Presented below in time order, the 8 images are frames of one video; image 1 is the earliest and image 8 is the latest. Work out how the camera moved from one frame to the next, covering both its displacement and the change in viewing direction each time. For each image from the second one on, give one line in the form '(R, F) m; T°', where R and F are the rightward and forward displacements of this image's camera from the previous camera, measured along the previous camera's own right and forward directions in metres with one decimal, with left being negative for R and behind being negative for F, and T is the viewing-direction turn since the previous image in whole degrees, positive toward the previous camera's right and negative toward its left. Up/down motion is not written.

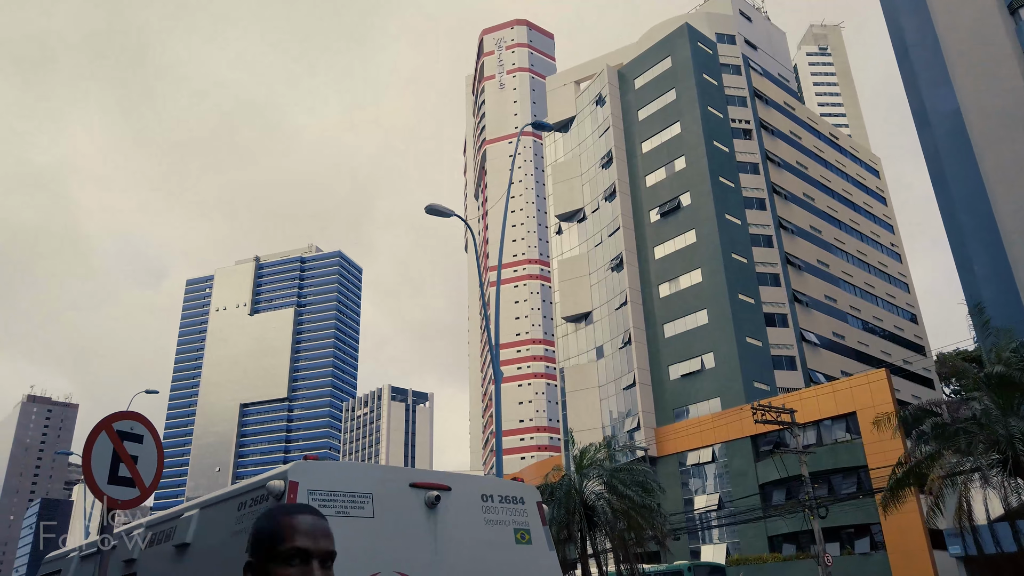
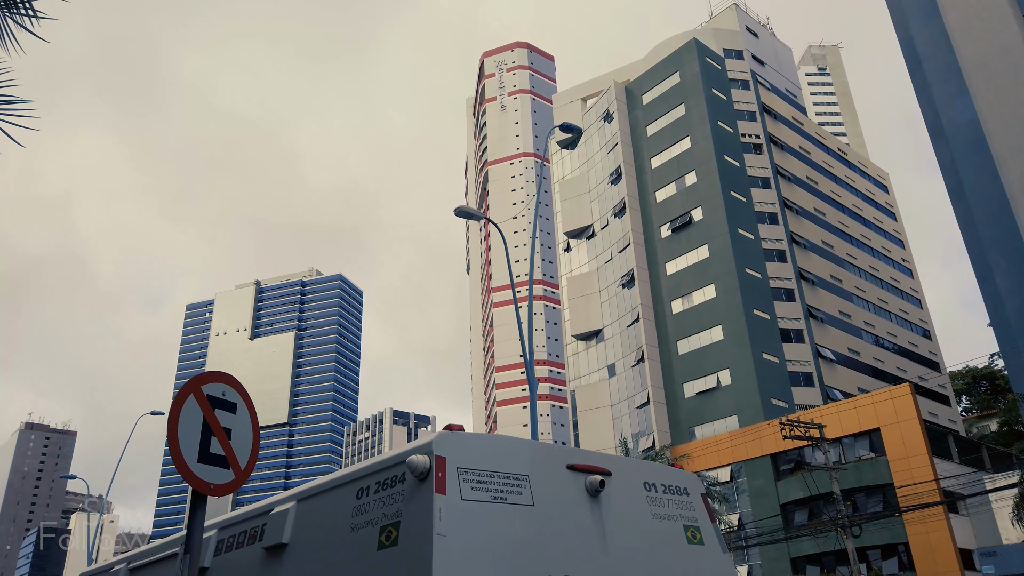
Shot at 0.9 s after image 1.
(-0.8, +0.8) m; 0°
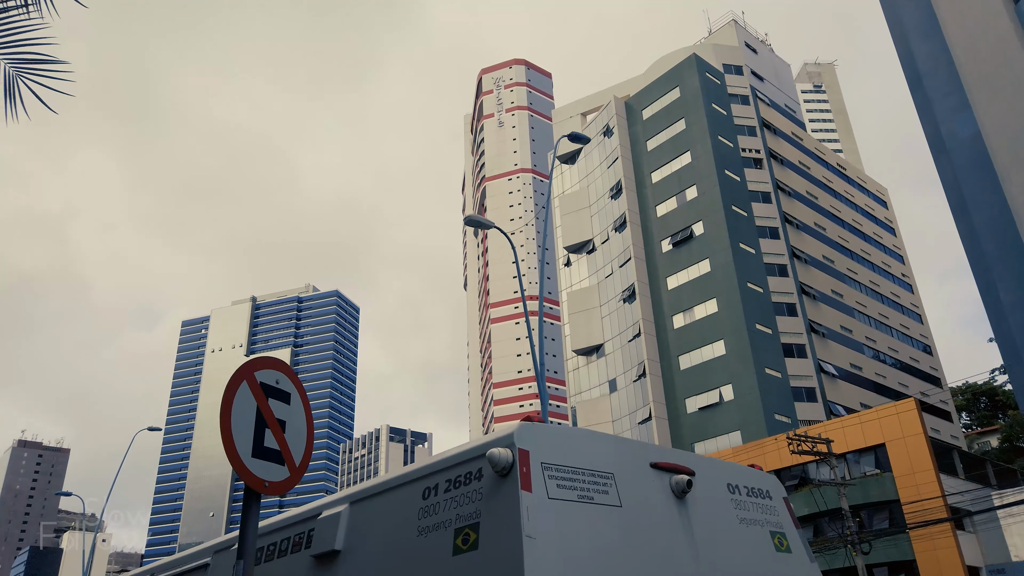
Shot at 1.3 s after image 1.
(-0.3, +0.3) m; 0°
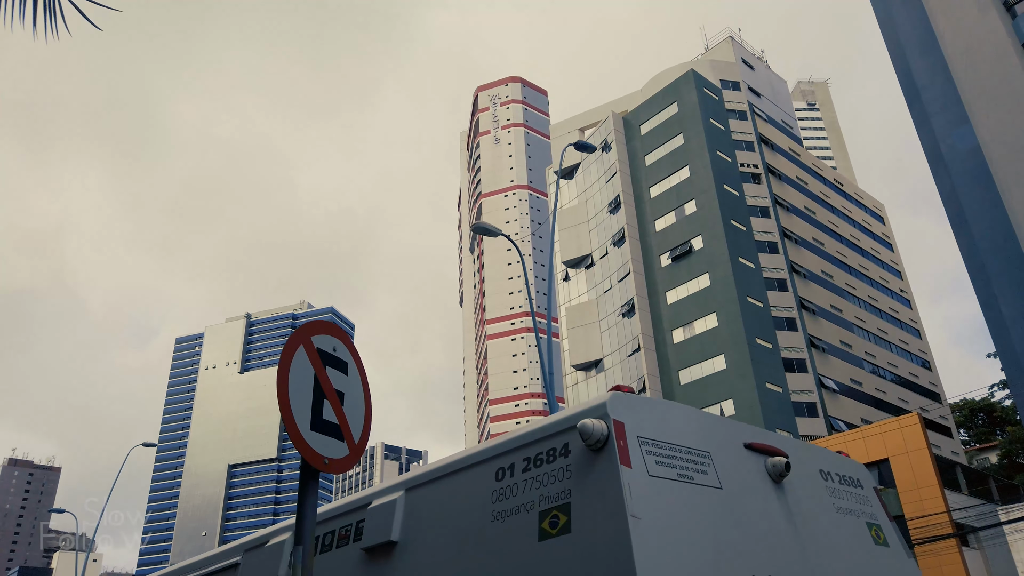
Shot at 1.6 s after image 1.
(-0.3, +0.3) m; 0°
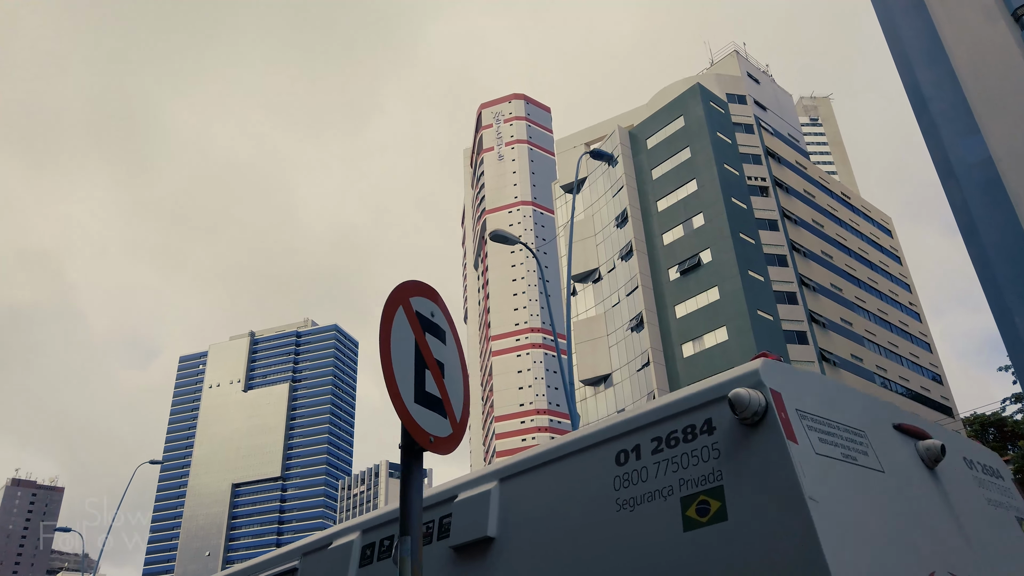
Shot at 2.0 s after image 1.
(-0.4, +0.3) m; 0°
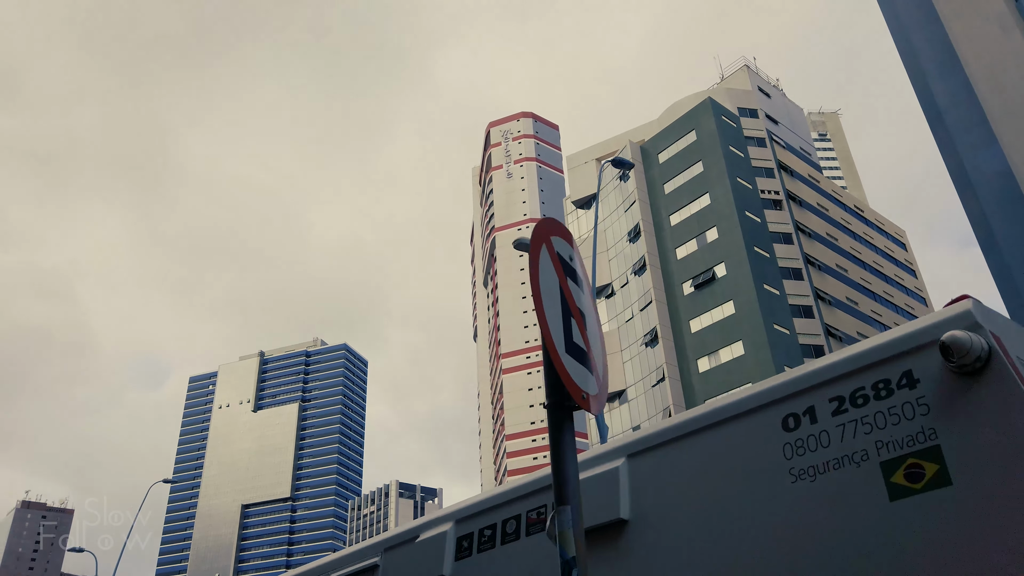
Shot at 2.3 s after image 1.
(-0.4, +0.3) m; -1°
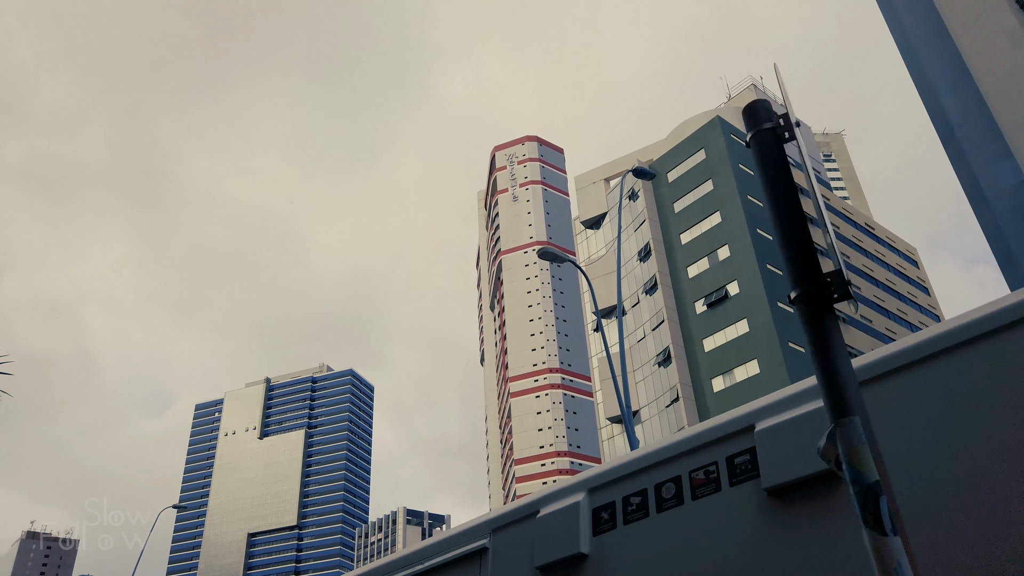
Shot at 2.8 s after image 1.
(-0.4, +0.4) m; 0°
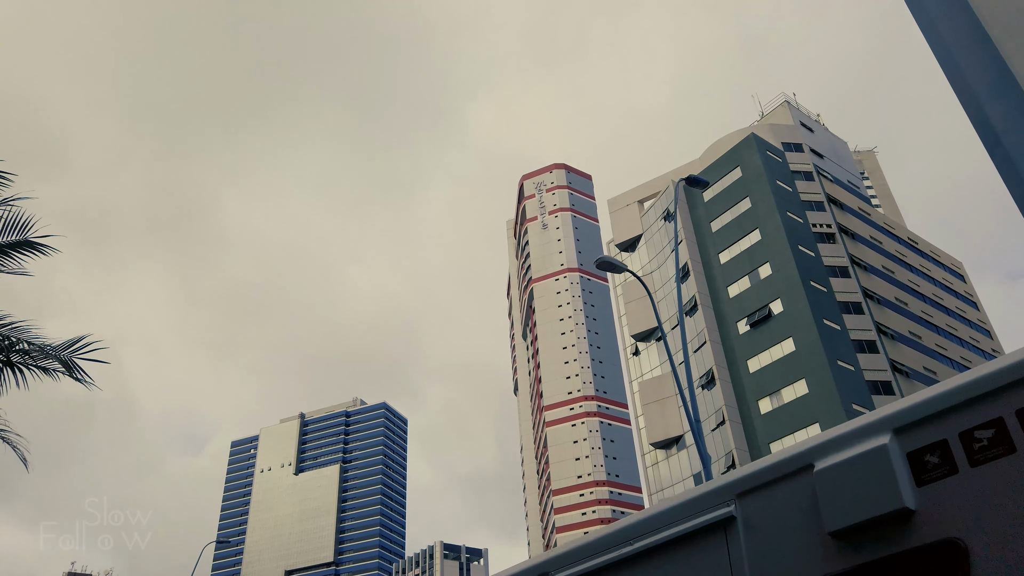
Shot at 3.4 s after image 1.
(-0.6, +0.5) m; -2°
